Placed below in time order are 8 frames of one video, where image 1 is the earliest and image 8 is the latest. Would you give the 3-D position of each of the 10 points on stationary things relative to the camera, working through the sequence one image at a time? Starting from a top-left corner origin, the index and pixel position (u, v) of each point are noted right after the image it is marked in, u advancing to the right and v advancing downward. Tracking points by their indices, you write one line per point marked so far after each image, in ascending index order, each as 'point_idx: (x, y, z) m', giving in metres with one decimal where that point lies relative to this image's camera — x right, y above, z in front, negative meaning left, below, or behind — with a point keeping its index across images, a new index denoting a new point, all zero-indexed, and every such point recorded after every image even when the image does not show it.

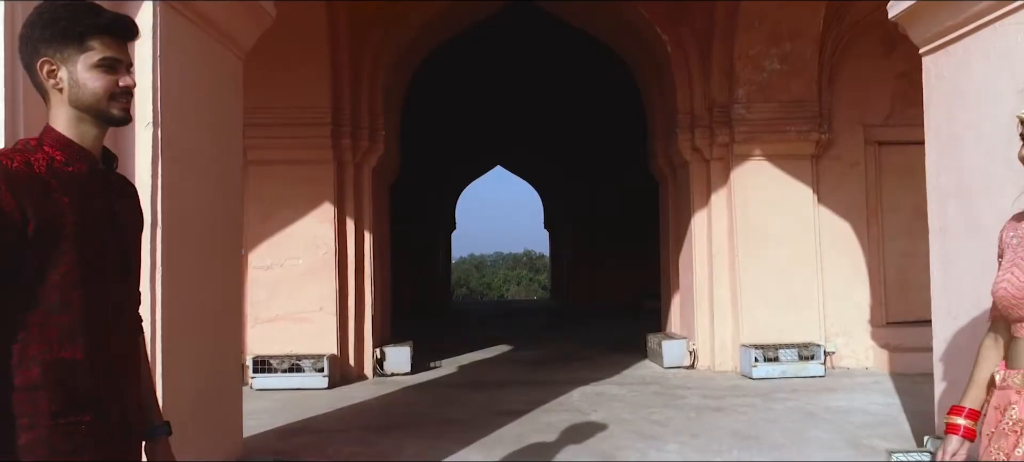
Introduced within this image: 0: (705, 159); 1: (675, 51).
0: (+1.5, +0.6, +4.0) m
1: (+1.3, +1.4, +4.0) m
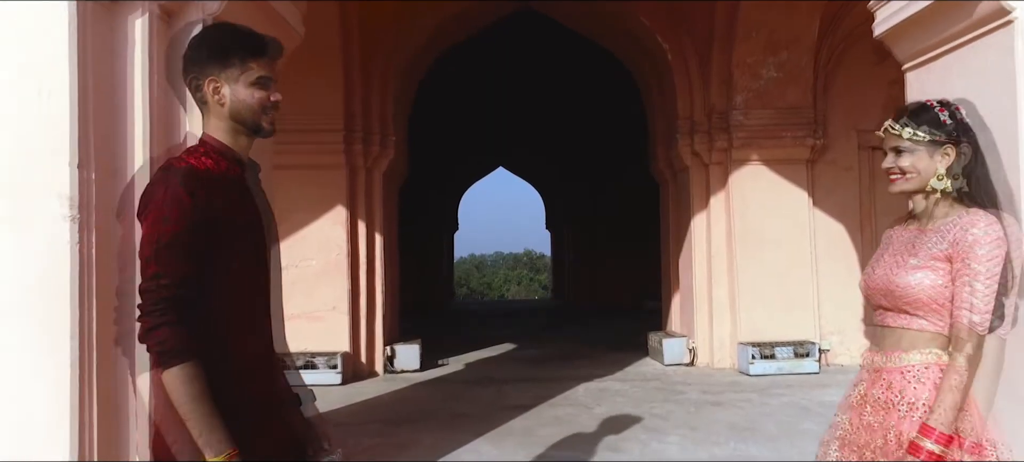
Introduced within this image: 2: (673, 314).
0: (+1.5, +0.5, +4.2) m
1: (+1.3, +1.4, +4.1) m
2: (+1.4, -0.7, +4.5) m
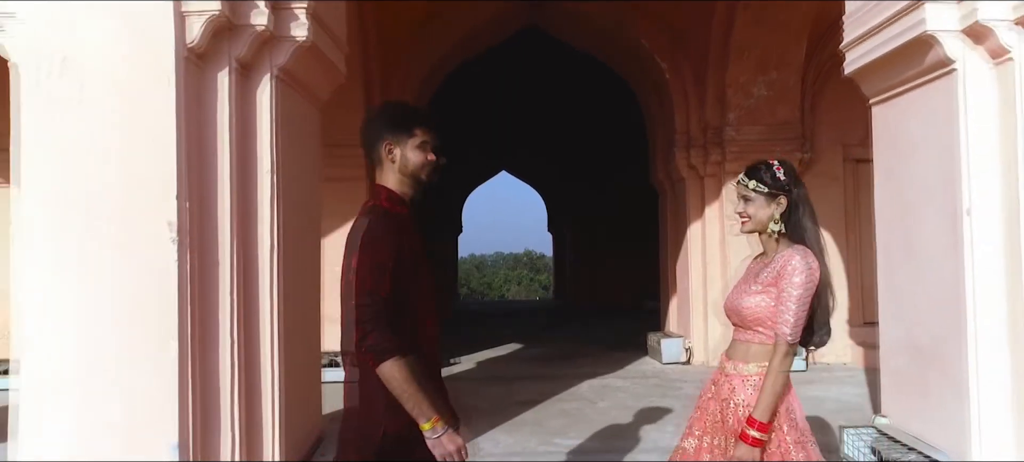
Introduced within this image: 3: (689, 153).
0: (+1.6, +0.5, +4.5) m
1: (+1.4, +1.3, +4.4) m
2: (+1.5, -0.8, +4.8) m
3: (+1.5, +0.7, +4.4) m
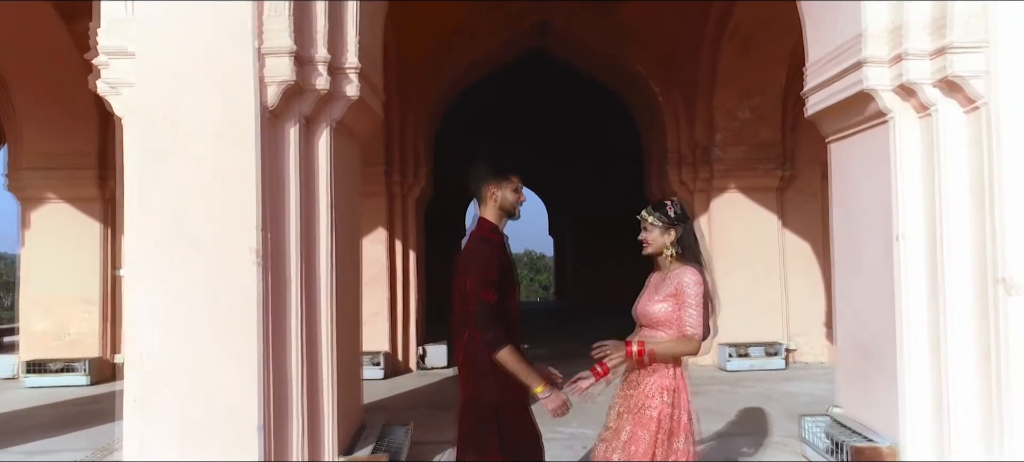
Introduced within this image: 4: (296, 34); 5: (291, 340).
0: (+1.7, +0.4, +4.9) m
1: (+1.5, +1.2, +4.9) m
2: (+1.6, -0.9, +5.3) m
3: (+1.6, +0.6, +4.9) m
4: (-0.9, +0.8, +2.2) m
5: (-0.9, -0.5, +2.2) m
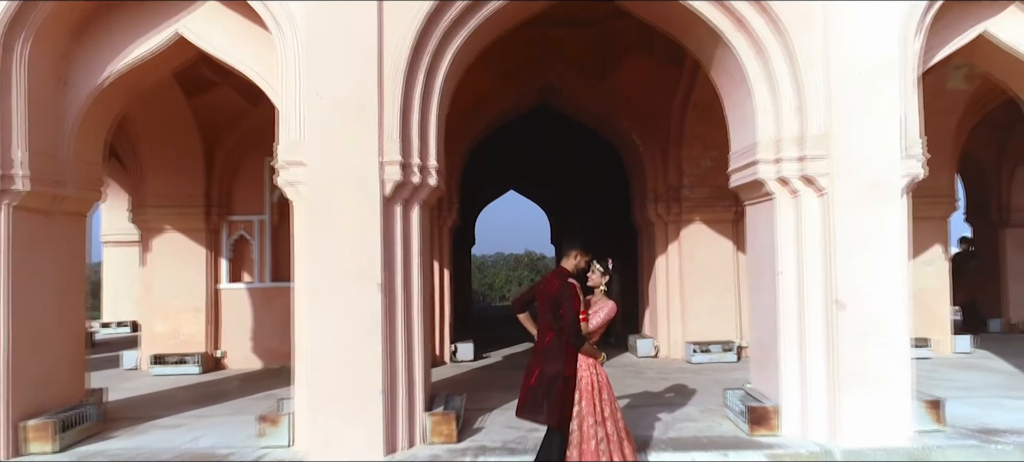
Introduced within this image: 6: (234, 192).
0: (+1.8, +0.1, +6.2) m
1: (+1.6, +1.0, +6.2) m
2: (+1.7, -1.2, +6.6) m
3: (+1.7, +0.3, +6.2) m
4: (-0.7, +0.6, +3.5) m
5: (-0.8, -0.7, +3.5) m
6: (-3.3, +0.5, +6.1) m
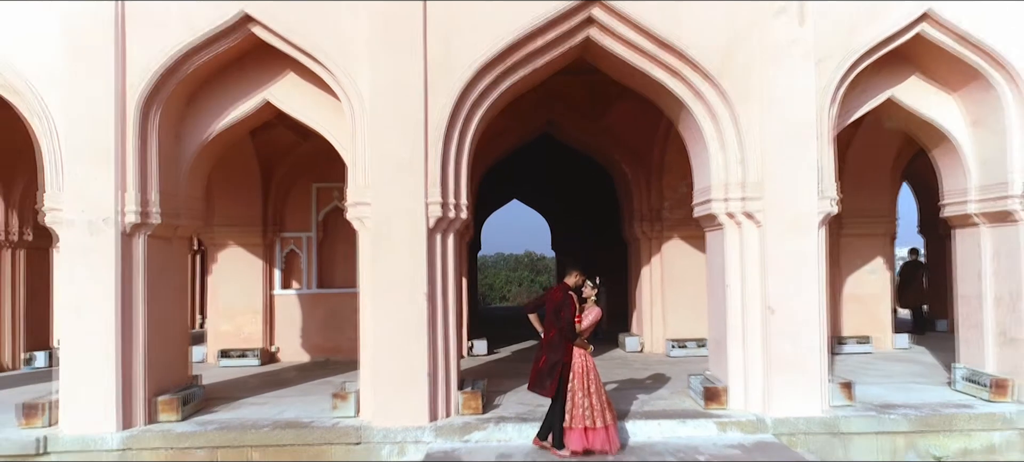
0: (+1.9, -0.1, +7.3) m
1: (+1.7, +0.8, +7.3) m
2: (+1.8, -1.4, +7.7) m
3: (+1.8, +0.1, +7.3) m
4: (-0.6, +0.3, +4.6) m
5: (-0.7, -0.9, +4.7) m
6: (-3.2, +0.3, +7.2) m
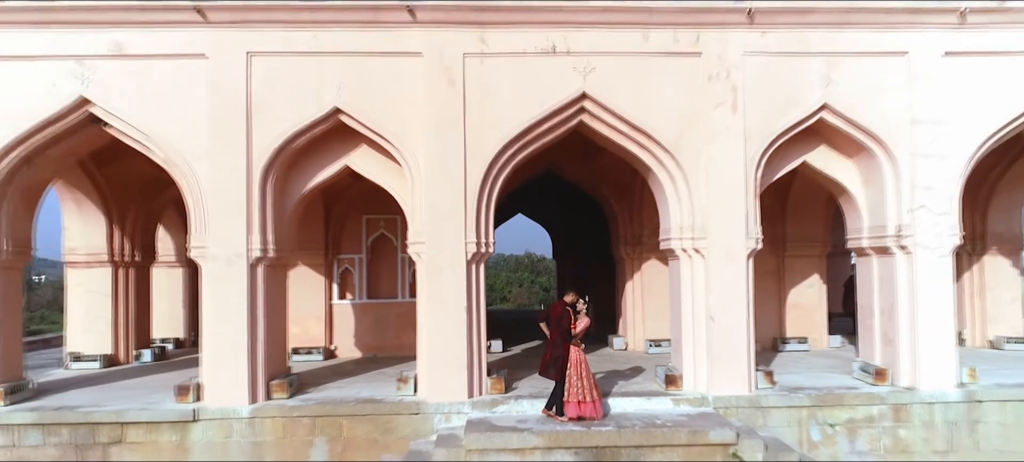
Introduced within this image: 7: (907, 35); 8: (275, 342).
0: (+2.1, -0.5, +9.1) m
1: (+1.9, +0.4, +9.1) m
2: (+2.0, -1.7, +9.5) m
3: (+2.0, -0.3, +9.1) m
4: (-0.5, 0.0, +6.4) m
5: (-0.5, -1.3, +6.5) m
6: (-3.0, -0.1, +9.0) m
7: (+5.0, +2.5, +6.6) m
8: (-3.1, -1.5, +6.8) m
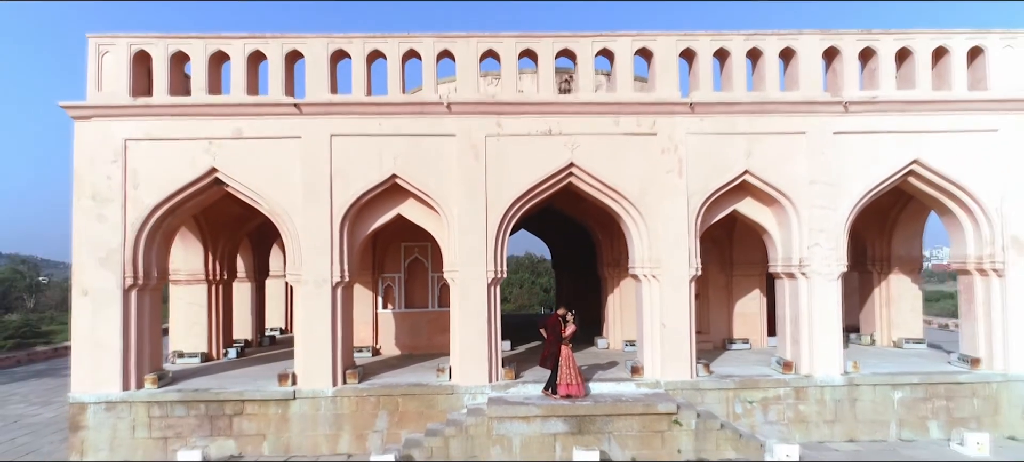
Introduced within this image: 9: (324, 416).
0: (+2.3, -1.0, +11.6) m
1: (+2.0, -0.2, +11.6) m
2: (+2.1, -2.3, +12.0) m
3: (+2.2, -0.8, +11.6) m
4: (-0.3, -0.6, +8.9) m
5: (-0.3, -1.9, +9.0) m
6: (-2.9, -0.7, +11.5) m
7: (+5.2, +2.0, +9.1) m
8: (-3.0, -2.0, +9.2) m
9: (-3.2, -3.1, +8.7) m
